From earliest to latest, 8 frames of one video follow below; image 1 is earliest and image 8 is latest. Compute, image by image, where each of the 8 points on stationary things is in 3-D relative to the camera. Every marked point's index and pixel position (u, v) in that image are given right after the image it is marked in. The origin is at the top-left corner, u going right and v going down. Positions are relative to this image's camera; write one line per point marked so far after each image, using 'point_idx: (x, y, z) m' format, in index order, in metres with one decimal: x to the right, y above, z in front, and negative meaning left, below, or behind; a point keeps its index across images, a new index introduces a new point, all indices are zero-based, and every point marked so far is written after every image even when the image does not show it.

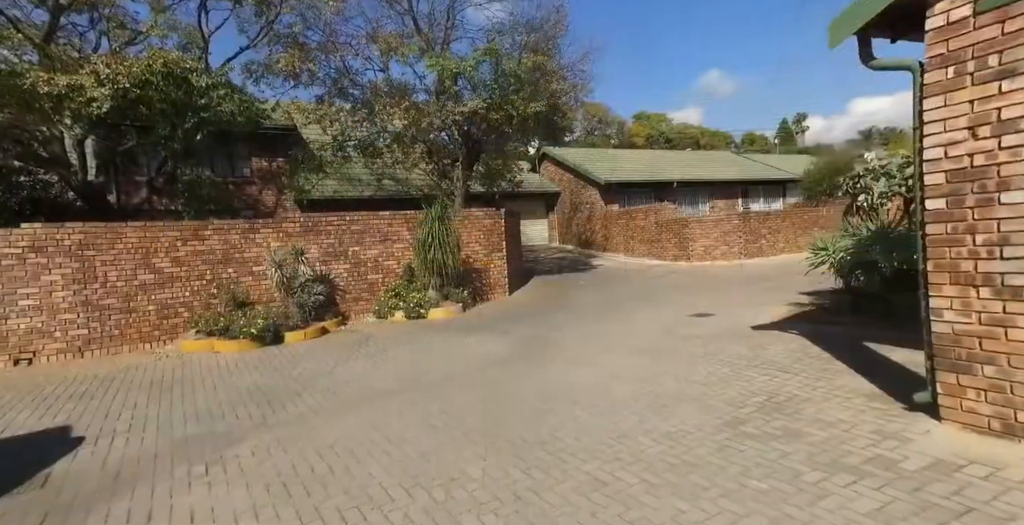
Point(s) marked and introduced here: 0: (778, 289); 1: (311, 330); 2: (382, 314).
0: (+6.3, -0.7, +12.6) m
1: (-3.5, -1.2, +9.2) m
2: (-2.6, -1.0, +10.9) m
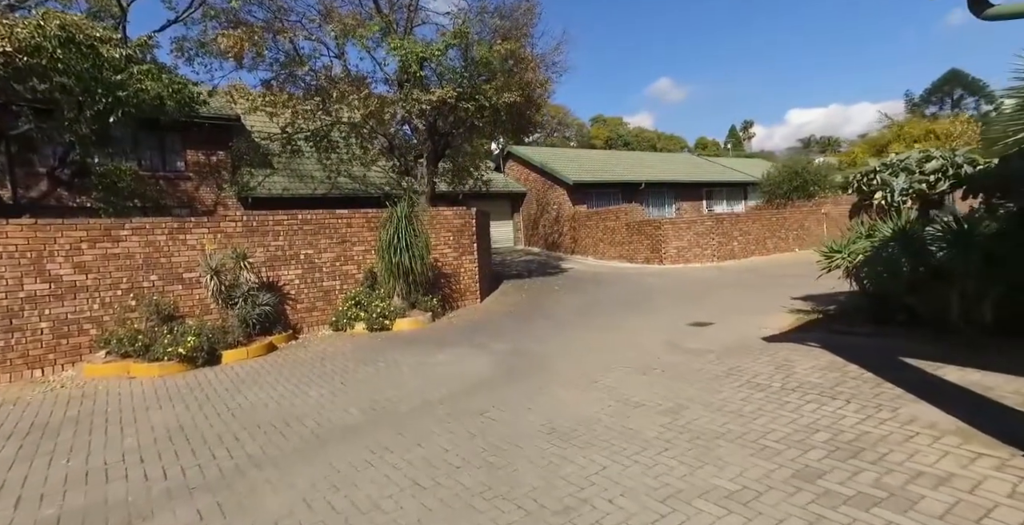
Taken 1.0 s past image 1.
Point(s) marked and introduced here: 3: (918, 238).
0: (+5.7, -0.7, +12.0) m
1: (-3.8, -1.3, +7.8) m
2: (-3.1, -1.1, +9.5) m
3: (+5.1, +0.2, +7.0) m
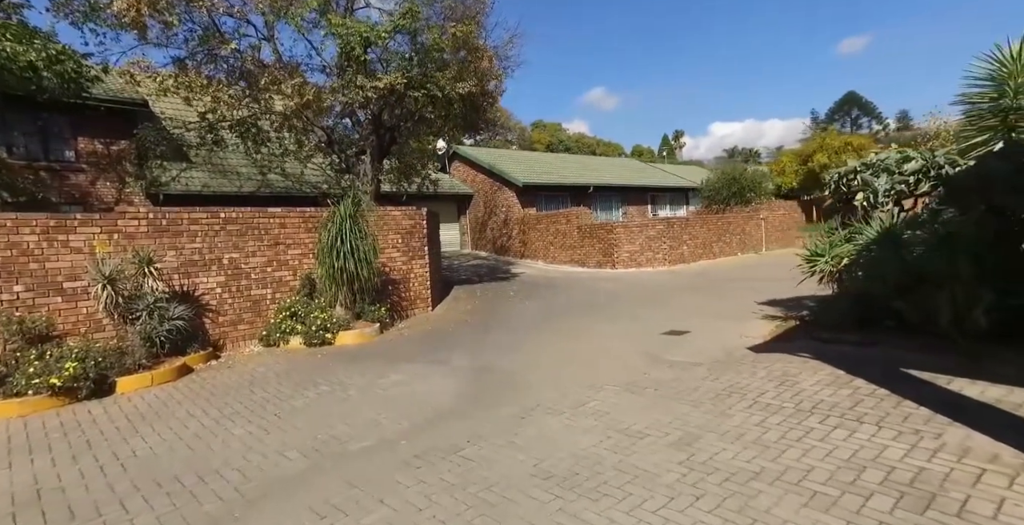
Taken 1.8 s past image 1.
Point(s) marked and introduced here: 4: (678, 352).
0: (+4.8, -0.8, +11.7) m
1: (-4.2, -1.3, +6.4) m
2: (-3.7, -1.2, +8.2) m
3: (+4.7, +0.2, +6.6) m
4: (+2.2, -1.2, +7.1) m
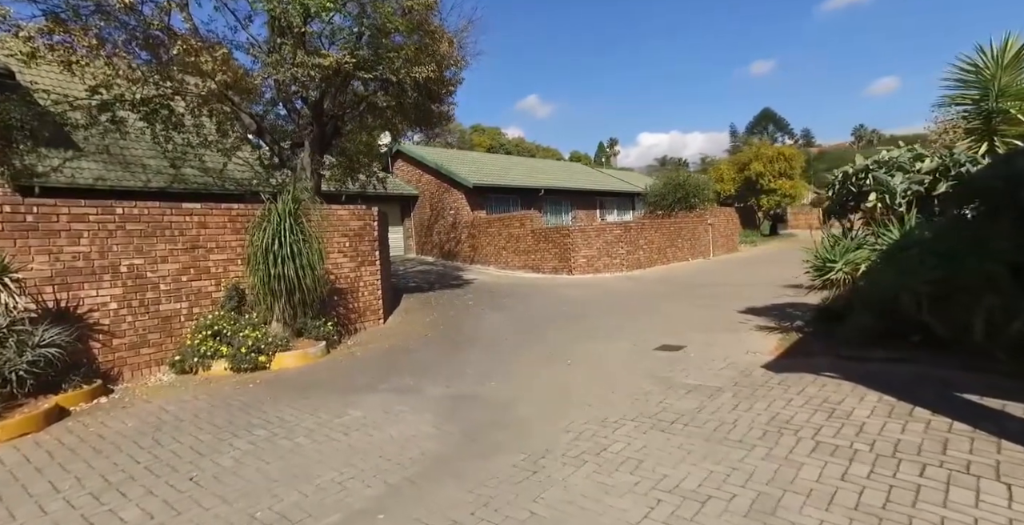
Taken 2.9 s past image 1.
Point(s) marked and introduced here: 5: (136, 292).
0: (+4.0, -0.9, +11.1) m
1: (-4.3, -1.4, +4.7) m
2: (-4.0, -1.3, +6.6) m
3: (+4.6, +0.1, +6.0) m
4: (+2.0, -1.3, +6.2) m
5: (-4.5, -0.3, +6.4) m
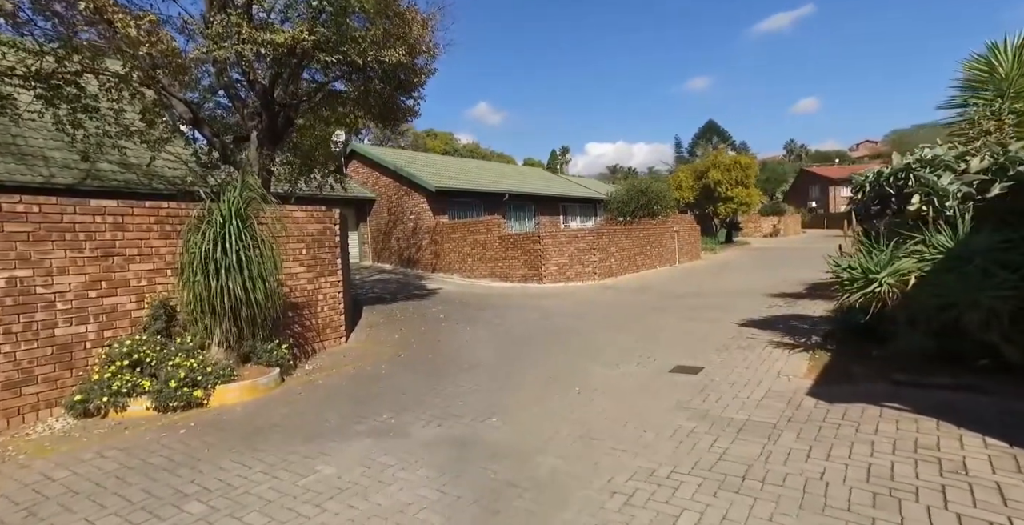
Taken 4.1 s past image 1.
0: (+3.6, -1.1, +10.3) m
1: (-4.1, -1.5, +3.2) m
2: (-4.0, -1.4, +5.1) m
3: (+4.6, 0.0, +5.3) m
4: (+2.1, -1.4, +5.2) m
5: (-4.5, -0.4, +4.9) m
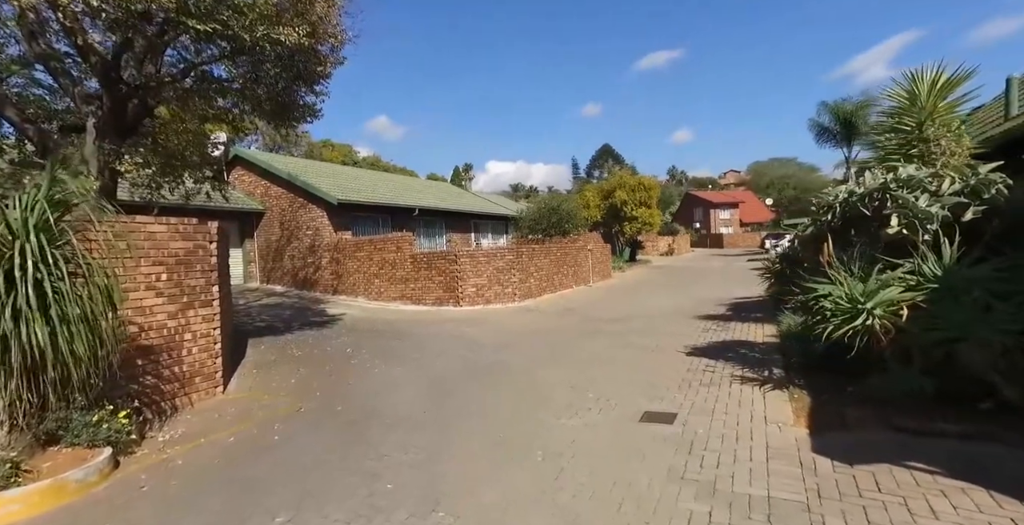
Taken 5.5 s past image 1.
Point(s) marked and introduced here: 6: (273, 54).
0: (+2.3, -1.5, +9.4) m
1: (-4.0, -1.7, +1.1) m
2: (-4.2, -1.7, +2.9) m
3: (+4.2, -0.3, +4.8) m
4: (+1.7, -1.7, +4.2) m
5: (-4.7, -0.7, +2.7) m
6: (-3.8, +3.3, +8.4) m
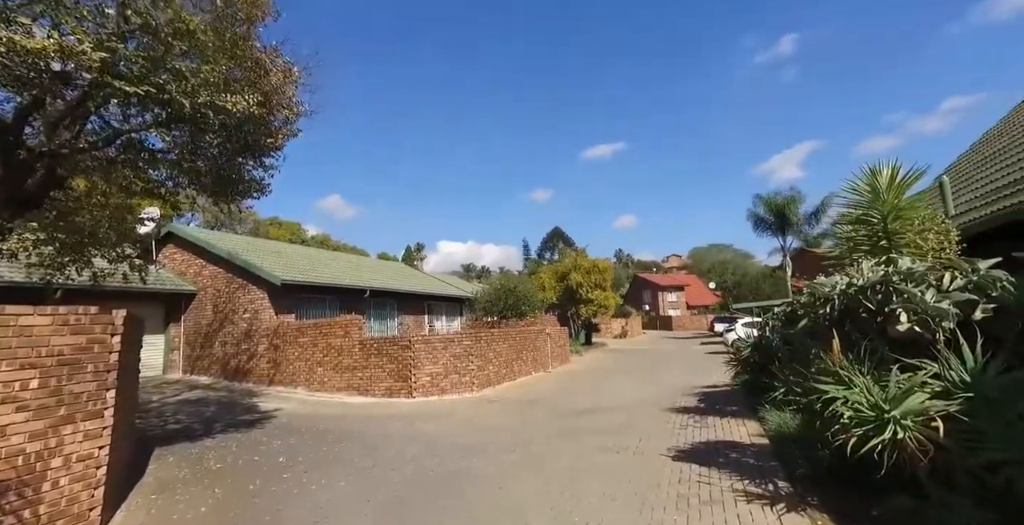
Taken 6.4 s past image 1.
0: (+1.7, -3.0, +8.4) m
1: (-3.7, -1.8, -0.4) m
2: (-4.1, -2.1, +1.4) m
3: (+4.1, -1.1, +4.2) m
4: (+1.6, -2.4, +3.2) m
5: (-4.6, -1.1, +1.3) m
6: (-4.2, +2.0, +7.6) m
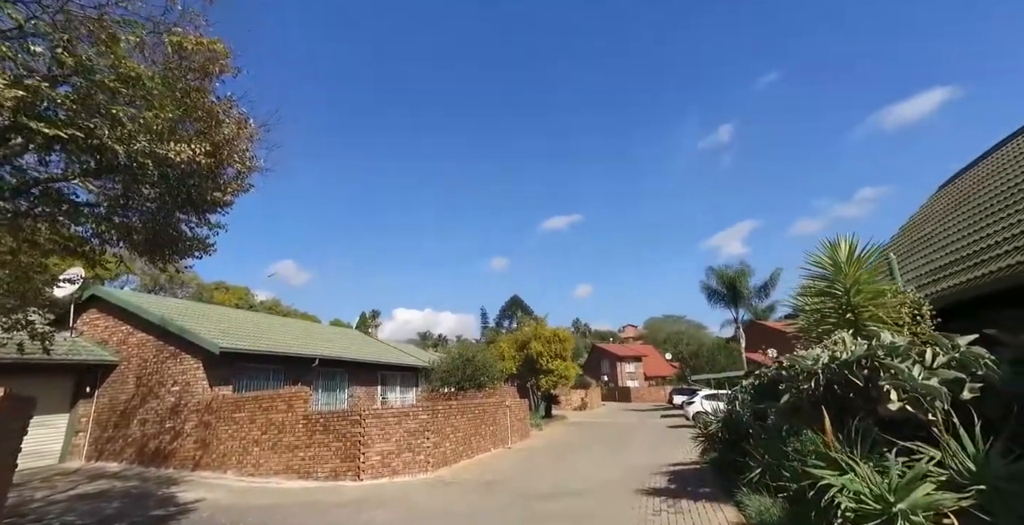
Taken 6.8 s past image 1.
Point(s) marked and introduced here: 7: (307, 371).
0: (+1.1, -4.1, +7.6) m
1: (-3.6, -1.6, -1.4) m
2: (-4.1, -2.1, +0.3) m
3: (+3.8, -1.7, +3.8) m
4: (+1.5, -2.7, +2.5) m
5: (-4.6, -1.1, +0.3) m
6: (-4.7, +1.1, +6.9) m
7: (-7.7, -4.0, +19.8) m
